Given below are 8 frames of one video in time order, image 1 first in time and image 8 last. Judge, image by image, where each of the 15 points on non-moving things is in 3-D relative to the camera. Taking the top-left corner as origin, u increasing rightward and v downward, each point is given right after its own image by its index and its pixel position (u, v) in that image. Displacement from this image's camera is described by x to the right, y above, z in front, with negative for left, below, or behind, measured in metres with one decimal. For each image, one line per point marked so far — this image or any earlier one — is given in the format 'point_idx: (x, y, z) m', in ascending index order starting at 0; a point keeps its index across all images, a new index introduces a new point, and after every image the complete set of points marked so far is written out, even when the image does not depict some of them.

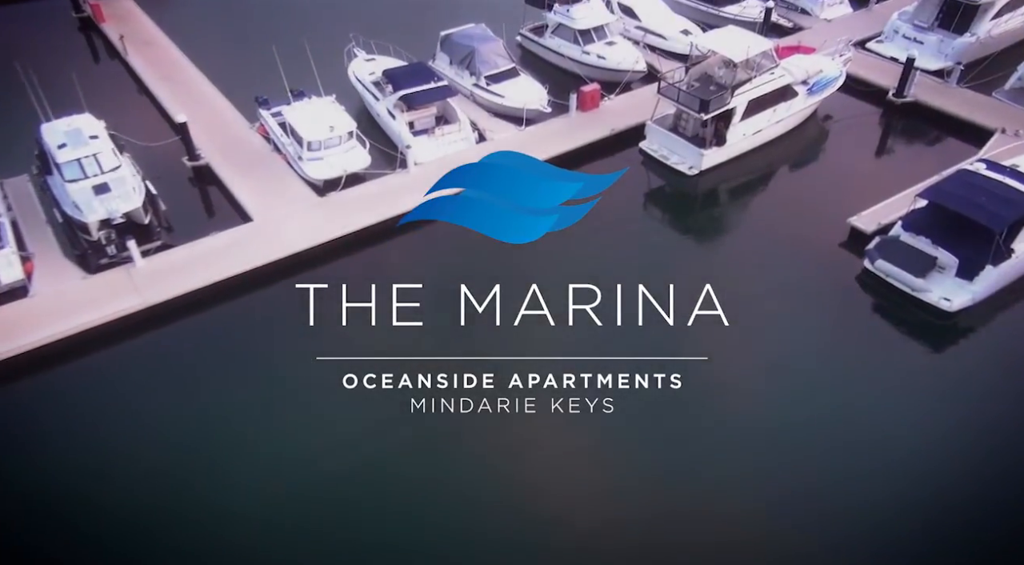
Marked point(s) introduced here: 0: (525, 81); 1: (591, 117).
0: (+0.3, +5.1, +20.0) m
1: (+1.9, +4.0, +19.3) m
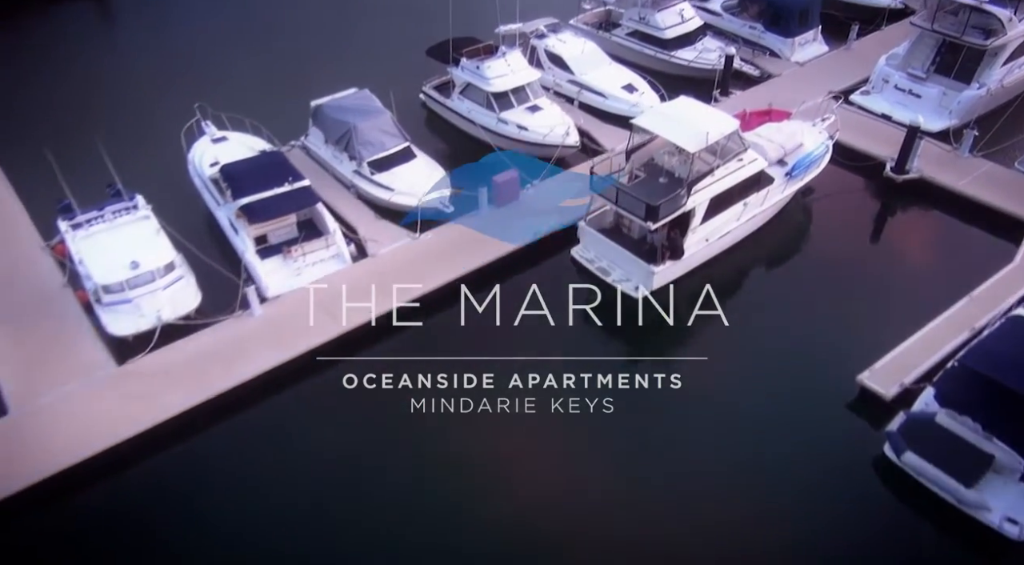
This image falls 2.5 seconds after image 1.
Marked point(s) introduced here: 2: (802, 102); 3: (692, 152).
0: (-1.7, +2.3, +15.4) m
1: (-0.1, +1.3, +14.8) m
2: (+6.5, +4.0, +17.8) m
3: (+2.8, +2.0, +12.6) m
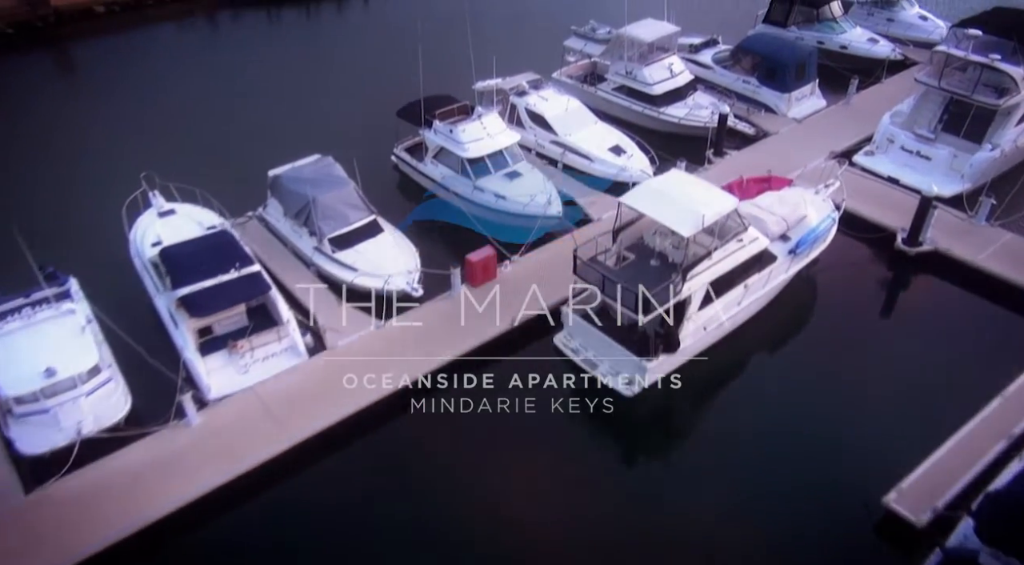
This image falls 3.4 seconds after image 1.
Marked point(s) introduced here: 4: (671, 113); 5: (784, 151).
0: (-2.1, +0.7, +13.9) m
1: (-0.5, -0.2, +13.3) m
2: (+6.0, +2.4, +16.5) m
3: (+2.5, +0.6, +11.2) m
4: (+3.7, +3.9, +18.4) m
5: (+5.8, +2.8, +17.1) m
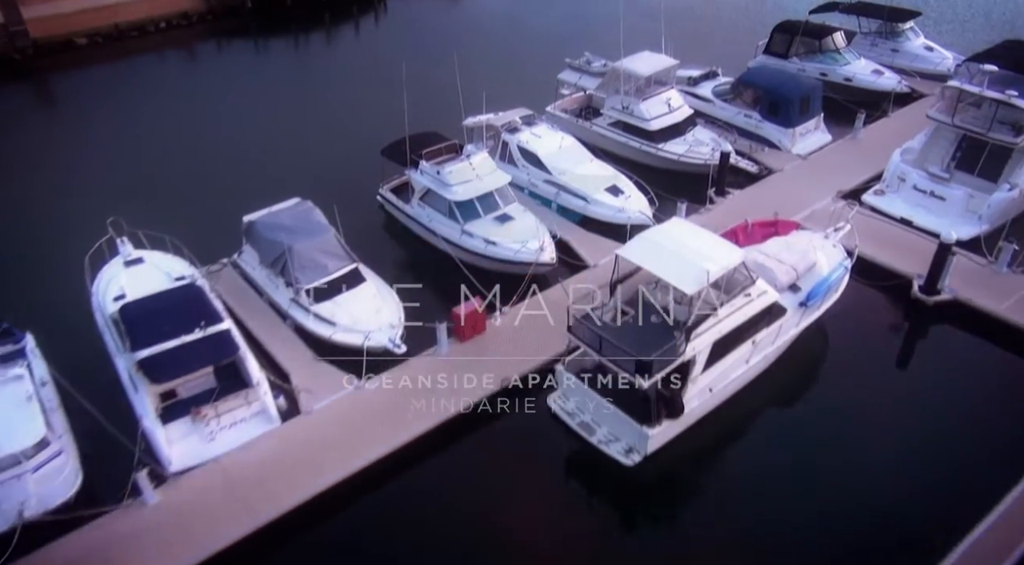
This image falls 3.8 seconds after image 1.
0: (-2.3, -0.2, +13.0) m
1: (-0.6, -1.1, +12.4) m
2: (+5.8, +1.5, +15.7) m
3: (+2.3, -0.1, +10.3) m
4: (+3.5, +2.9, +17.6) m
5: (+5.6, +1.9, +16.2) m
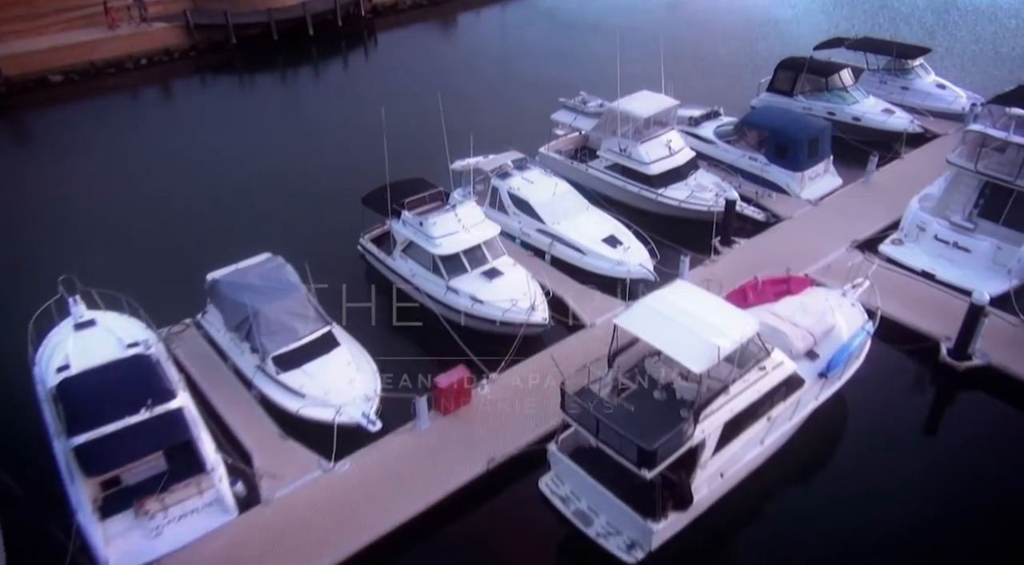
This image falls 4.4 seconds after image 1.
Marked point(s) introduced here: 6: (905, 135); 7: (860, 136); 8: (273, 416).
0: (-2.5, -1.1, +11.8) m
1: (-0.8, -2.0, +11.1) m
2: (+5.6, +0.5, +14.5) m
3: (+2.1, -1.0, +9.1) m
4: (+3.3, +1.8, +16.5) m
5: (+5.4, +0.8, +15.1) m
6: (+9.3, +3.5, +18.7) m
7: (+8.5, +3.6, +19.3) m
8: (-3.4, -1.9, +11.4) m
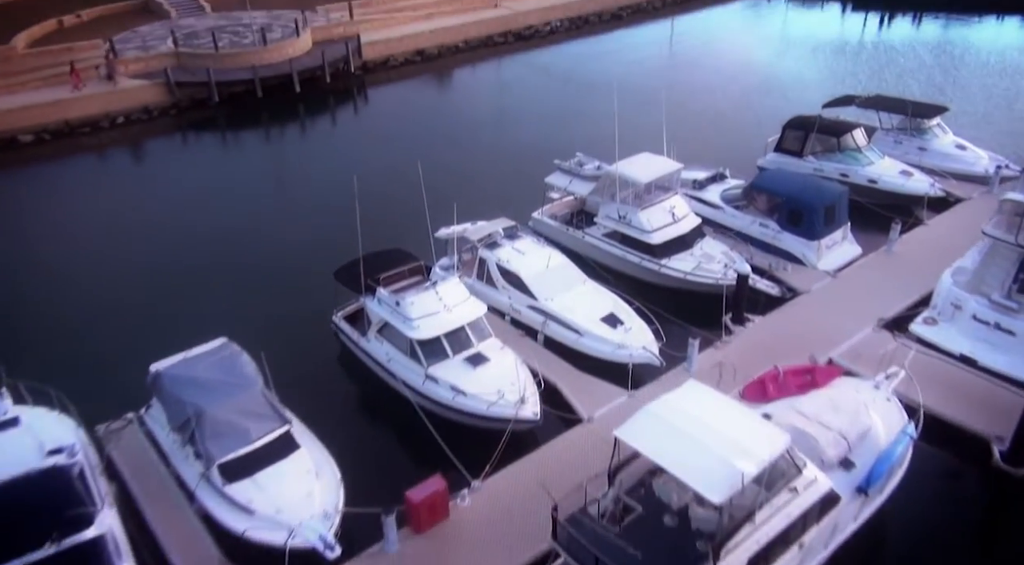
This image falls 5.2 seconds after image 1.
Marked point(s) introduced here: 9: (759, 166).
0: (-2.7, -2.3, +10.2) m
1: (-1.0, -3.2, +9.5) m
2: (+5.4, -0.9, +13.0) m
3: (+2.0, -2.0, +7.5) m
4: (+3.1, +0.3, +15.1) m
5: (+5.2, -0.6, +13.6) m
6: (+9.1, +1.8, +17.4) m
7: (+8.2, +1.9, +18.0) m
8: (-3.6, -3.1, +9.7) m
9: (+6.0, +2.8, +19.3) m
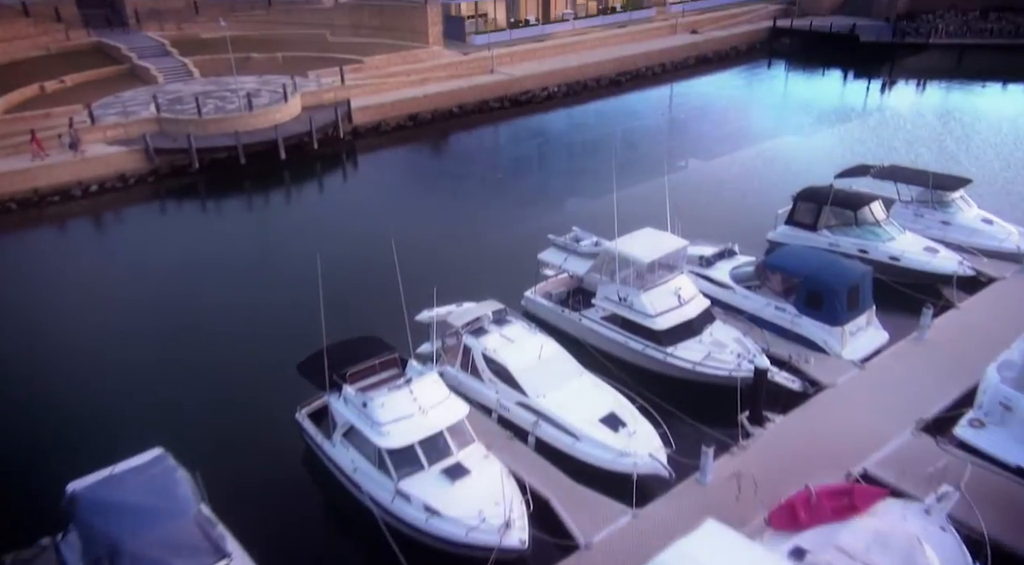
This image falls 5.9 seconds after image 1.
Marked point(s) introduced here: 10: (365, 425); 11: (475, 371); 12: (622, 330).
0: (-2.9, -3.5, +8.4) m
1: (-1.2, -4.3, +7.6) m
2: (+5.2, -2.3, +11.3) m
3: (+1.8, -3.0, +5.7) m
4: (+2.9, -1.2, +13.5) m
5: (+5.0, -2.0, +12.0) m
6: (+8.9, +0.1, +15.9) m
7: (+8.1, +0.1, +16.5) m
8: (-3.8, -4.2, +7.9) m
9: (+5.8, +1.0, +17.9) m
10: (-2.0, -1.9, +10.6) m
11: (-0.6, -1.4, +12.9) m
12: (+2.0, -0.9, +14.2) m
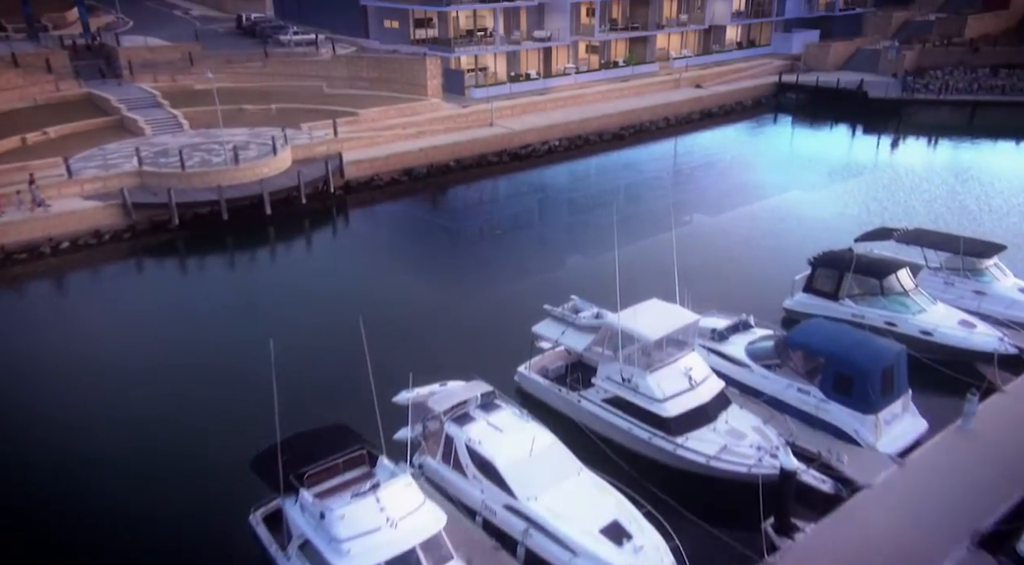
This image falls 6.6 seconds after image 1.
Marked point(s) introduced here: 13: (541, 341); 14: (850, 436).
0: (-3.1, -4.3, +6.6) m
1: (-1.4, -5.1, +5.8) m
2: (+5.1, -3.4, +9.6) m
3: (+1.6, -3.7, +4.0) m
4: (+2.7, -2.5, +11.8) m
5: (+4.9, -3.2, +10.3) m
6: (+8.7, -1.3, +14.3) m
7: (+7.9, -1.3, +14.9) m
8: (-4.0, -5.0, +6.1) m
9: (+5.7, -0.6, +16.3) m
10: (-2.1, -2.9, +9.0) m
11: (-0.8, -2.6, +11.3) m
12: (+1.8, -2.1, +12.6) m
13: (+0.6, -1.1, +15.0) m
14: (+5.2, -2.3, +12.1) m
